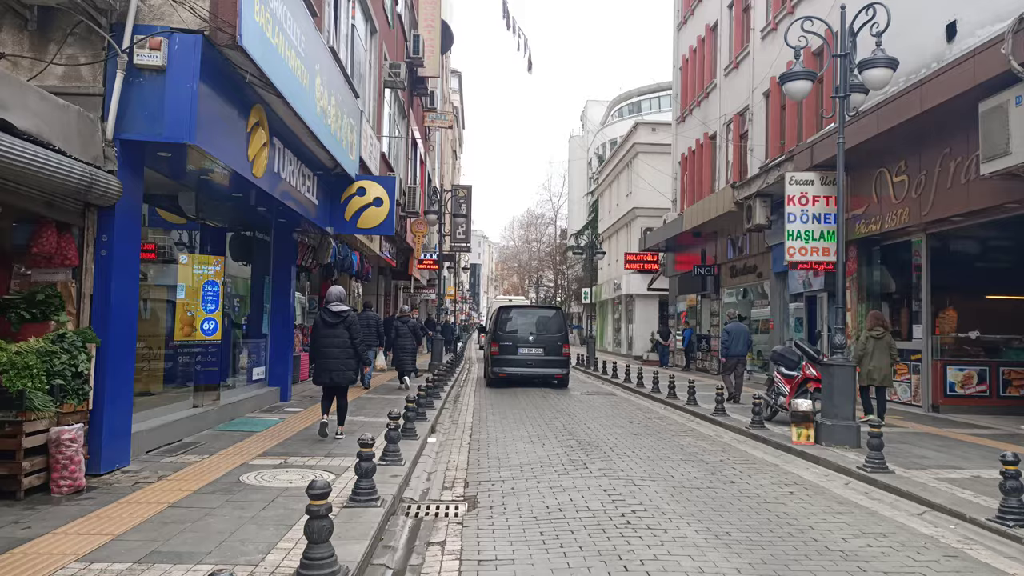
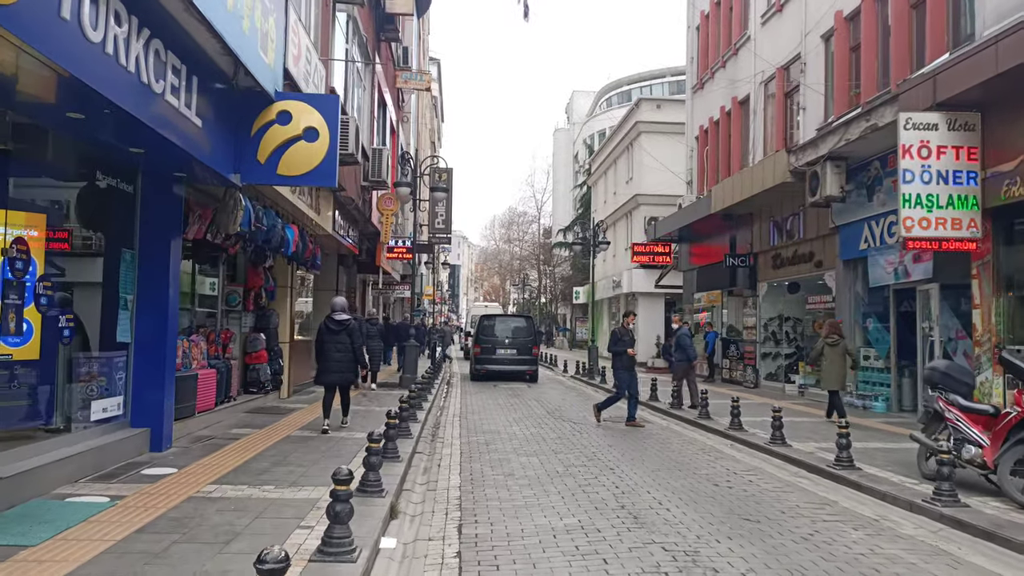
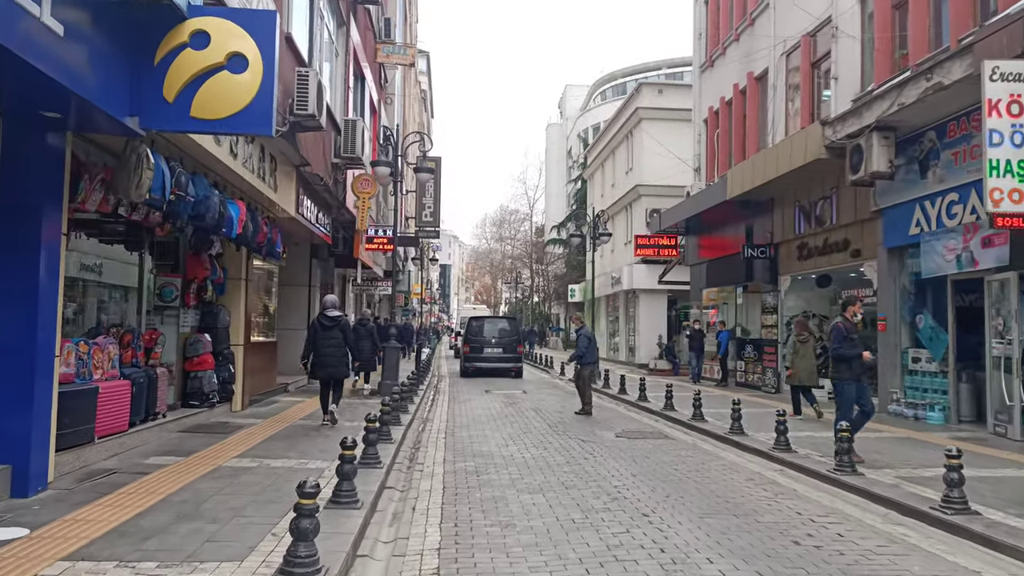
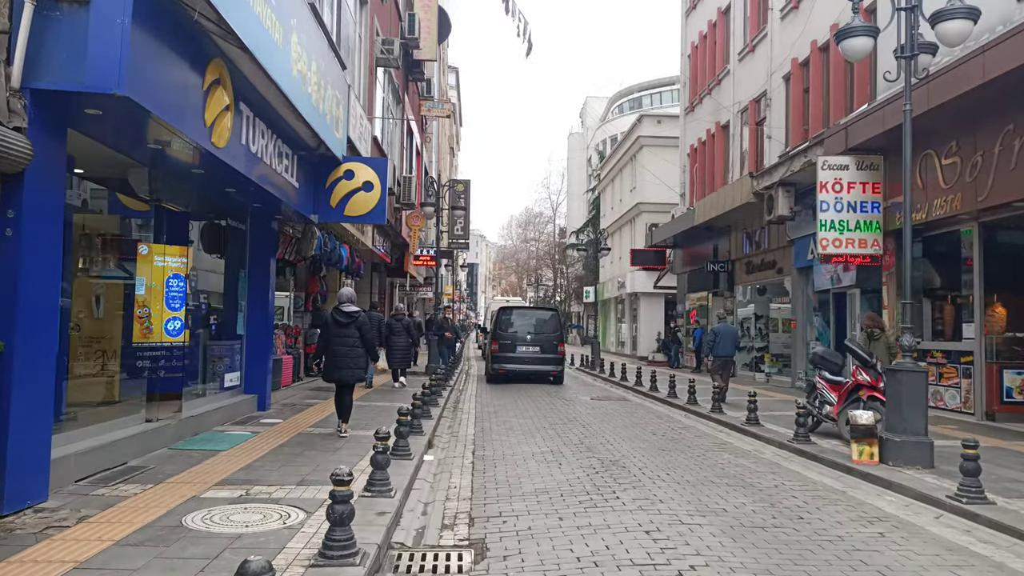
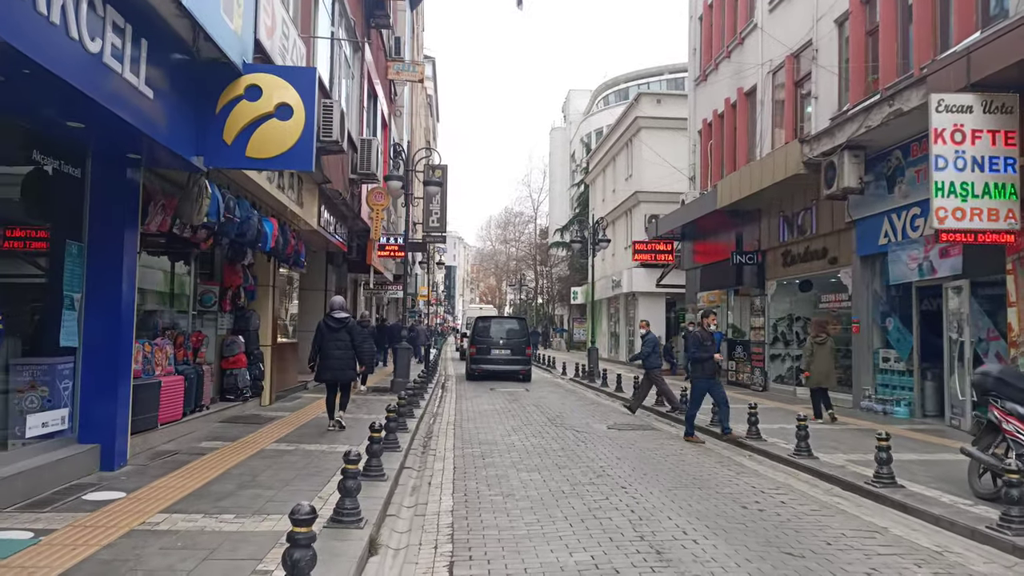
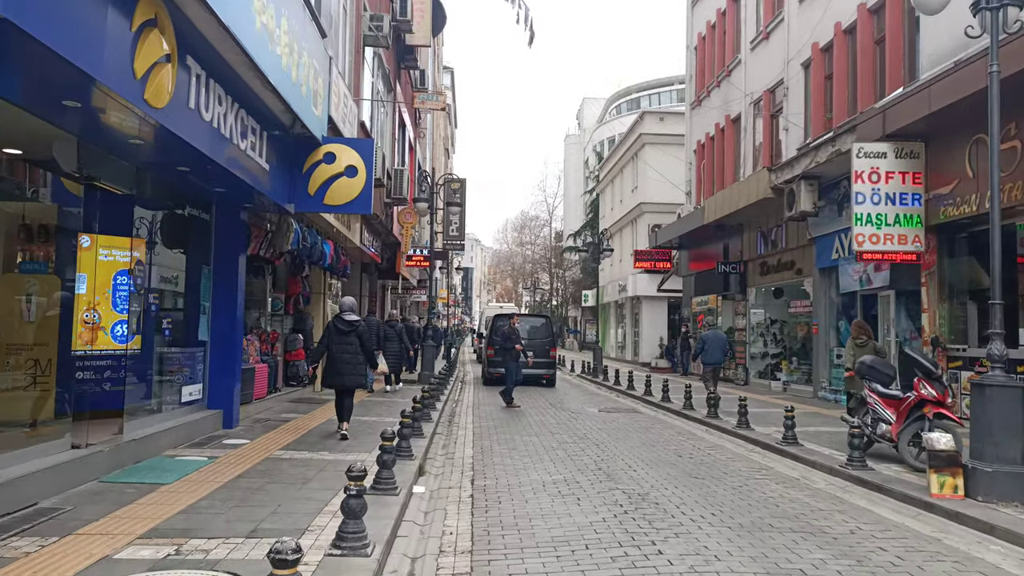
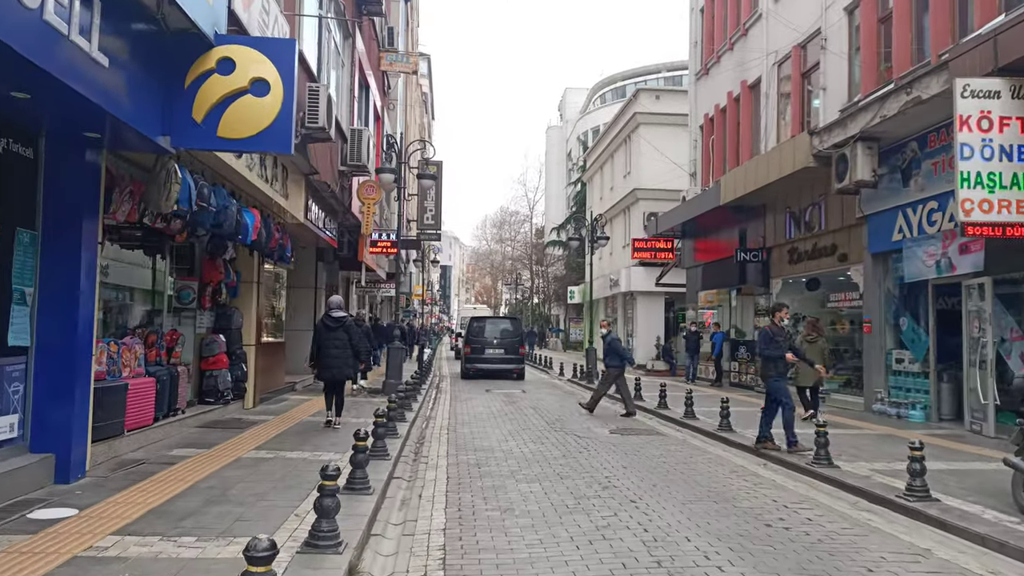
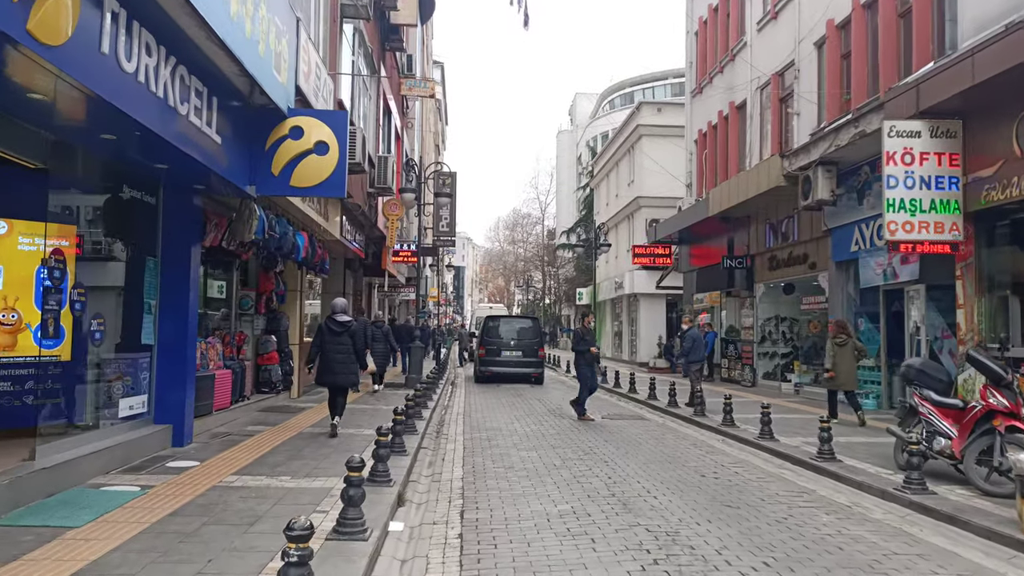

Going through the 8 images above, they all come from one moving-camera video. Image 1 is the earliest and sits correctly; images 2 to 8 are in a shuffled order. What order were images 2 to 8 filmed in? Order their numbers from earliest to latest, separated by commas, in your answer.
4, 6, 8, 2, 5, 7, 3
